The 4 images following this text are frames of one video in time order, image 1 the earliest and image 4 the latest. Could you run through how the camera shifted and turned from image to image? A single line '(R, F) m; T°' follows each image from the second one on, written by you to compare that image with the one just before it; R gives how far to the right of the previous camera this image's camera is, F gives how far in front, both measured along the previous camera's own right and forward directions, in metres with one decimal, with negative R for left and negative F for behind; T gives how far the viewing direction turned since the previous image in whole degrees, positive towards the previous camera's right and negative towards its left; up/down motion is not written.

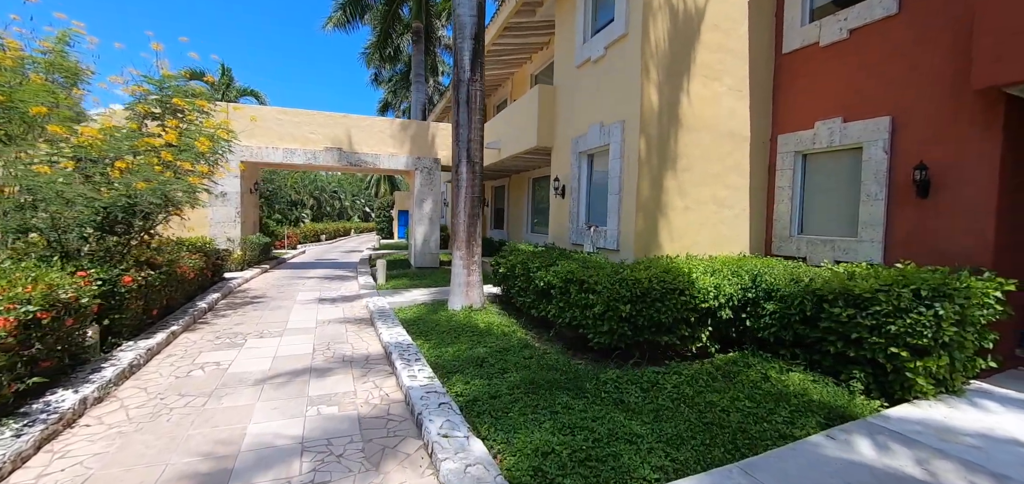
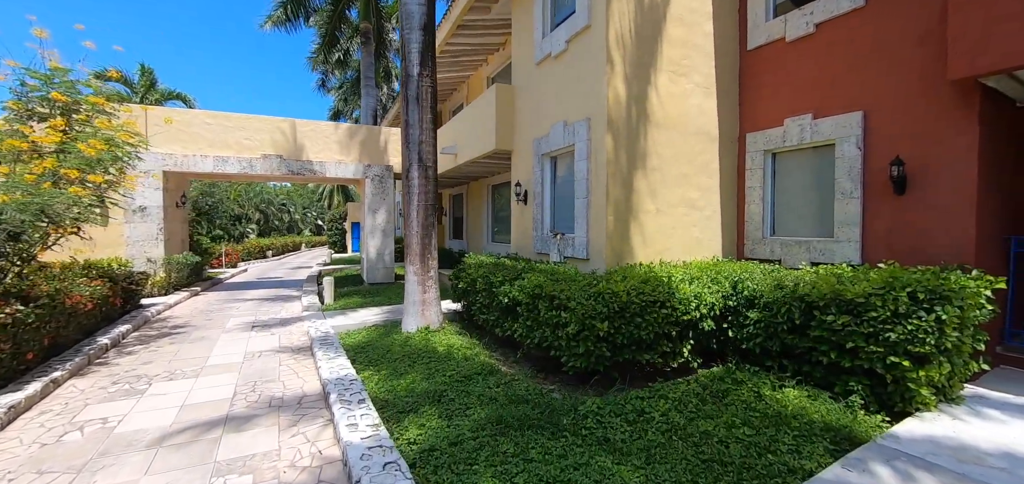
(0.0, +0.7) m; +5°
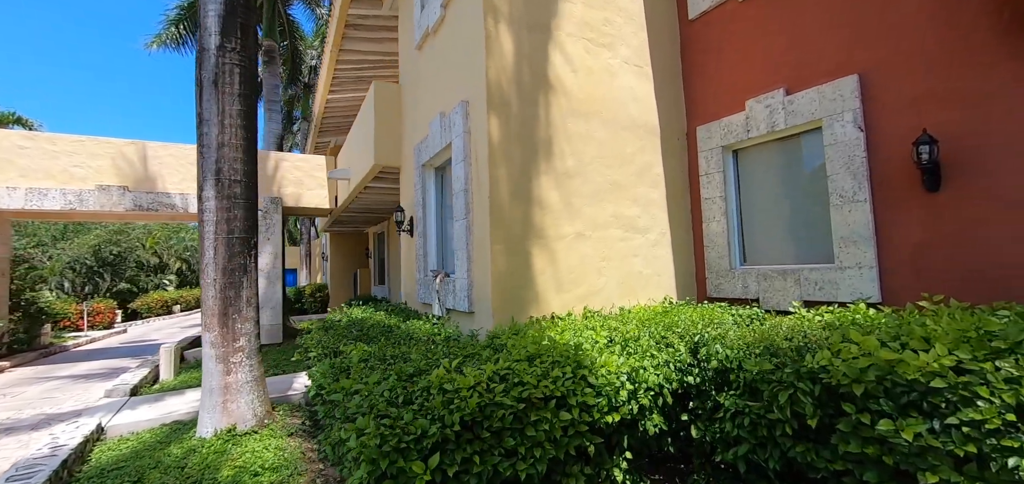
(+1.2, +2.2) m; +4°
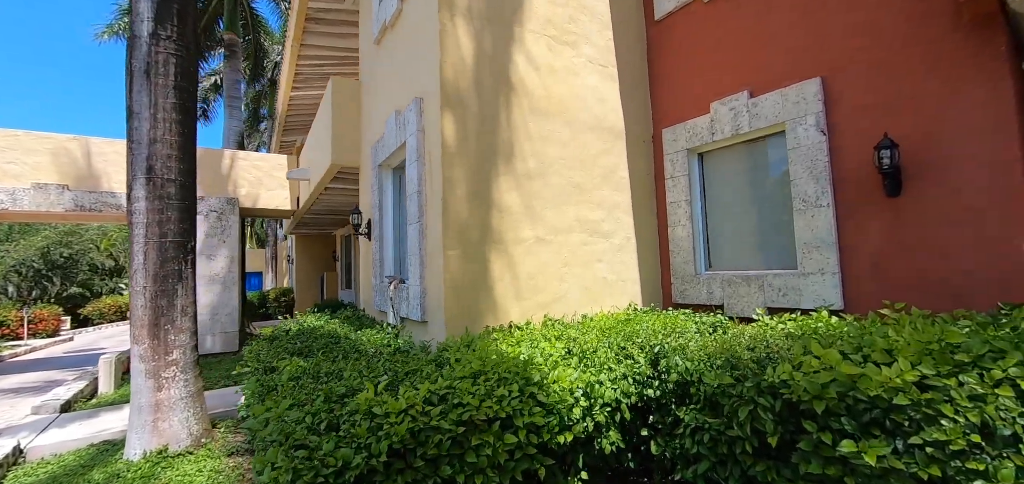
(+0.2, +0.2) m; +3°
